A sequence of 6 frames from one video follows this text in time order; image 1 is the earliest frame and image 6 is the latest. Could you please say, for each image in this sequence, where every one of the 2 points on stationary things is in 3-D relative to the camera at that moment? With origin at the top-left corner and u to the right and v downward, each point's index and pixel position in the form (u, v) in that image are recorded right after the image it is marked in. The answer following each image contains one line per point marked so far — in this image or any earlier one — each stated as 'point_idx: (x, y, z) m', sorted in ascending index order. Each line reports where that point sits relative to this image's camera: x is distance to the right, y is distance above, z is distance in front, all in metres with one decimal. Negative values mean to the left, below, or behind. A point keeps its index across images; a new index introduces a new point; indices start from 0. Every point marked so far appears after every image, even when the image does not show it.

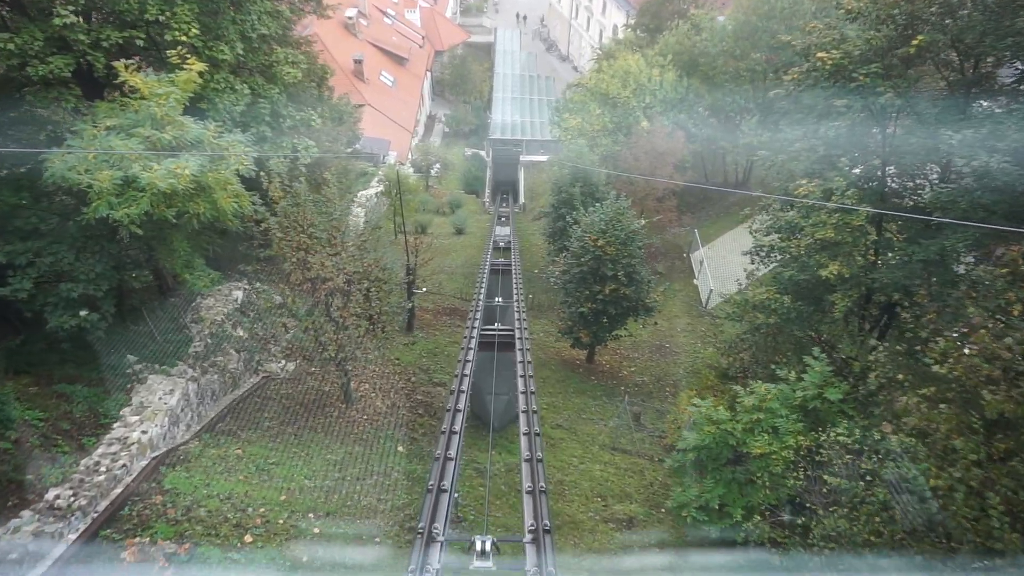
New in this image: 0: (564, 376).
0: (+1.2, -2.0, +16.3) m
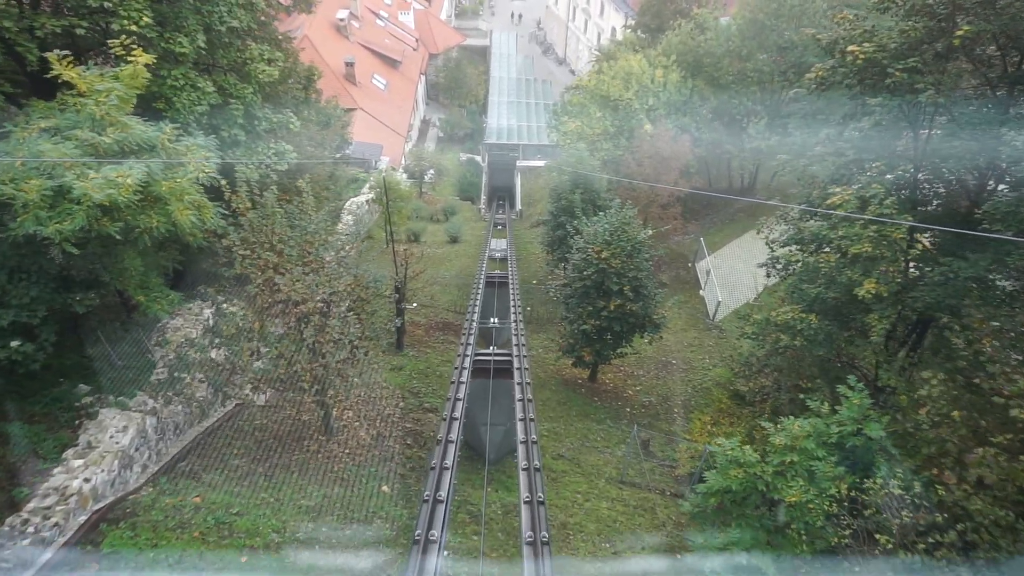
0: (+1.1, -2.3, +15.1) m
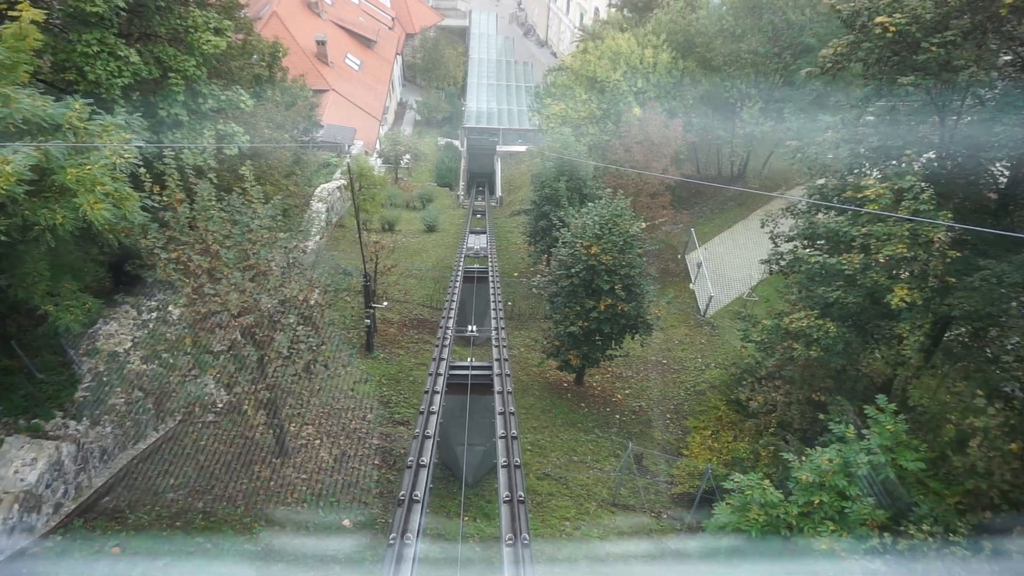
0: (+0.7, -2.2, +14.0) m
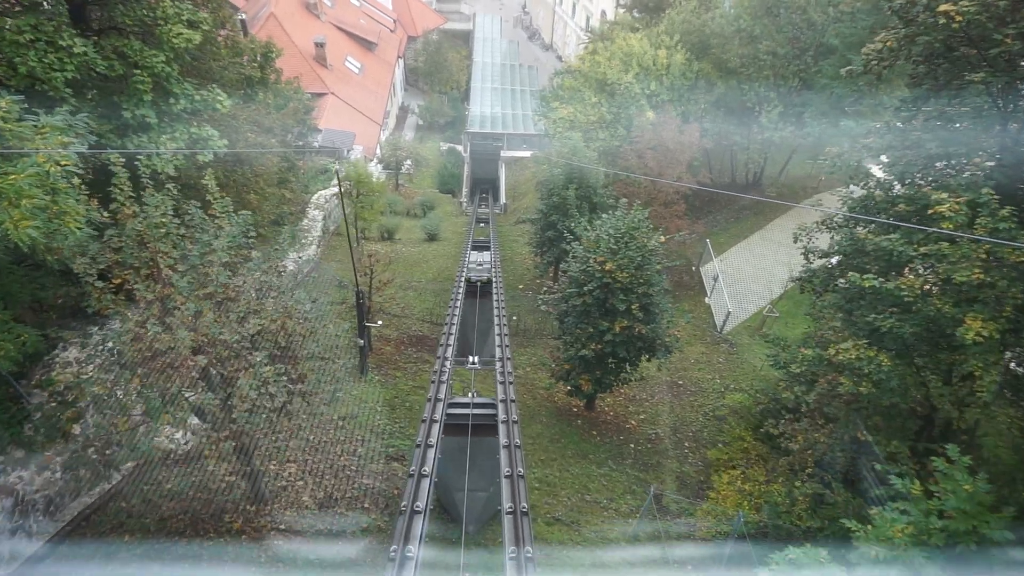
0: (+0.8, -2.6, +12.8) m
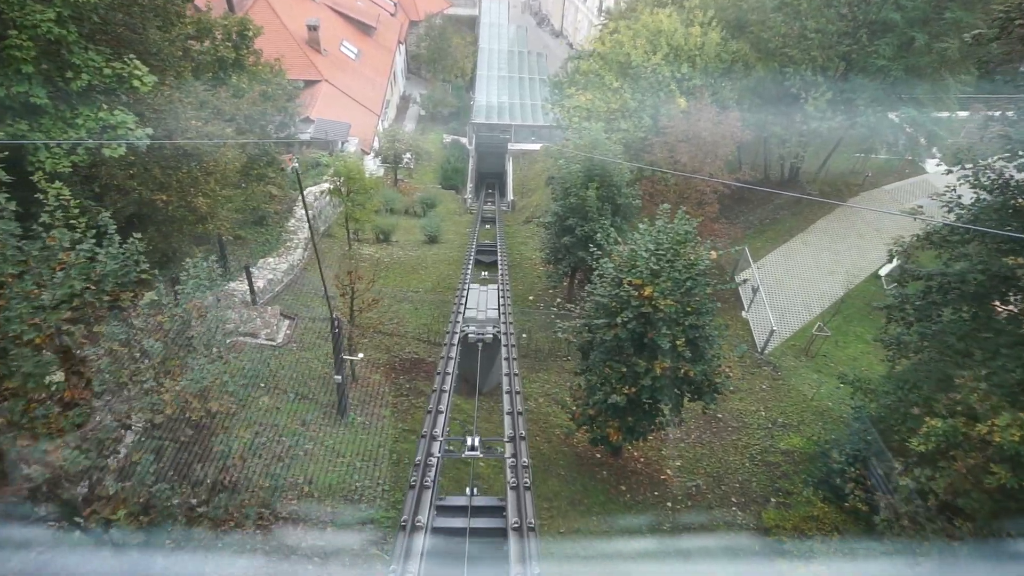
0: (+1.0, -2.9, +10.4) m
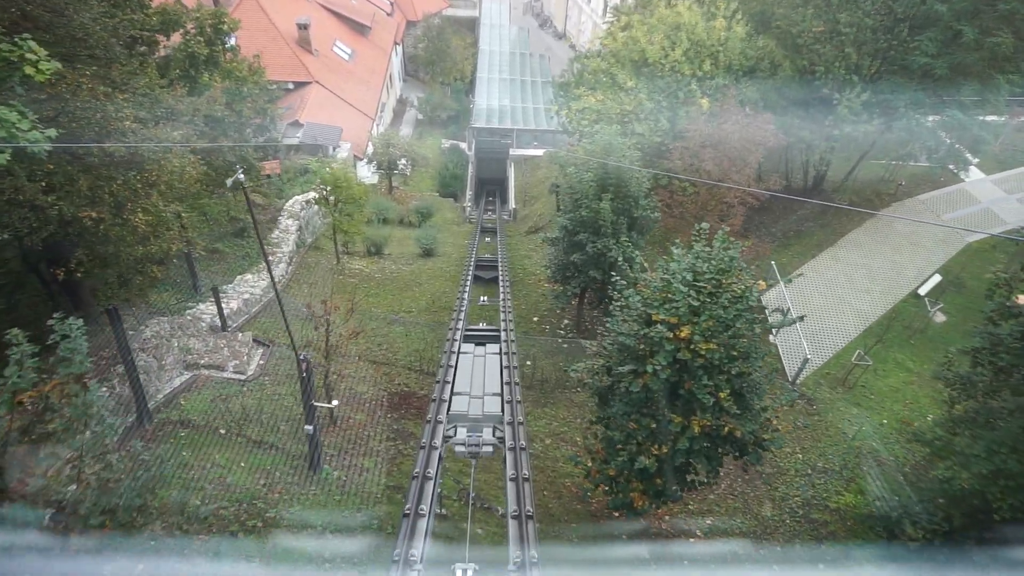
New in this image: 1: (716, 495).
0: (+1.0, -3.3, +8.7) m
1: (+3.0, -3.1, +10.6) m
